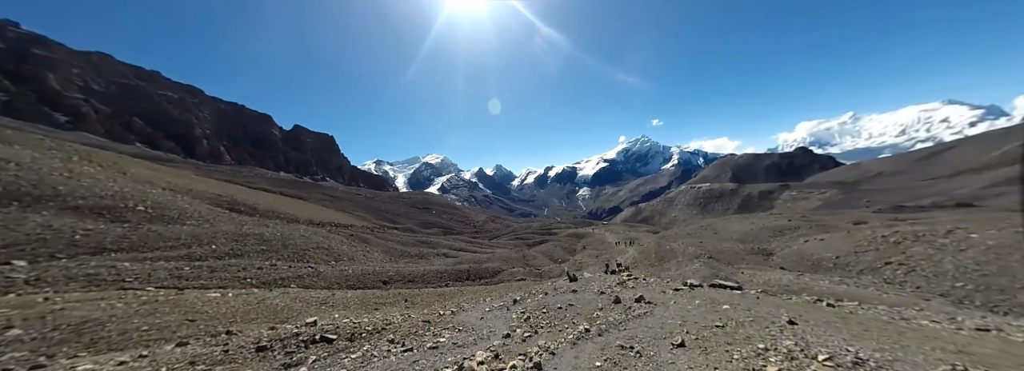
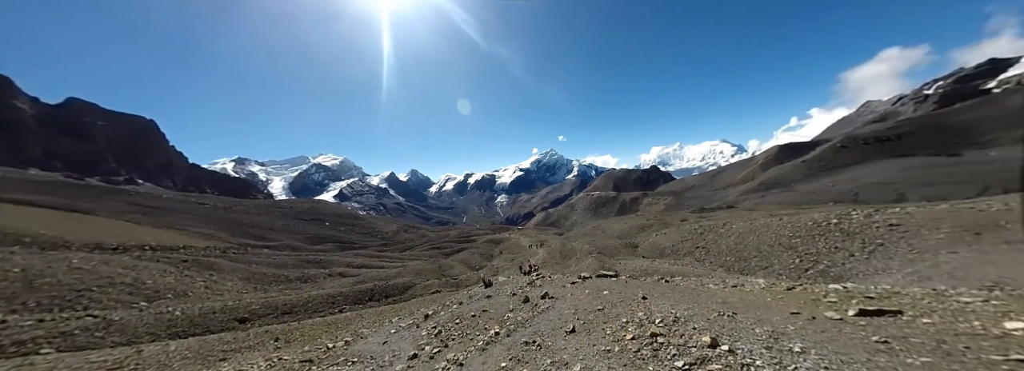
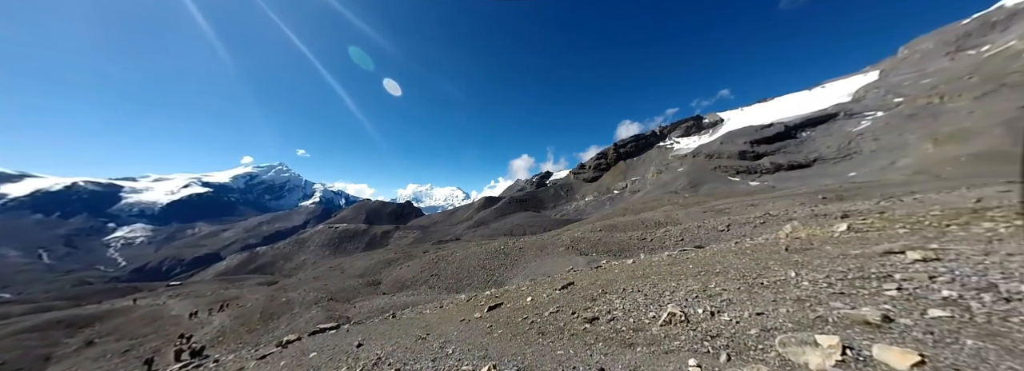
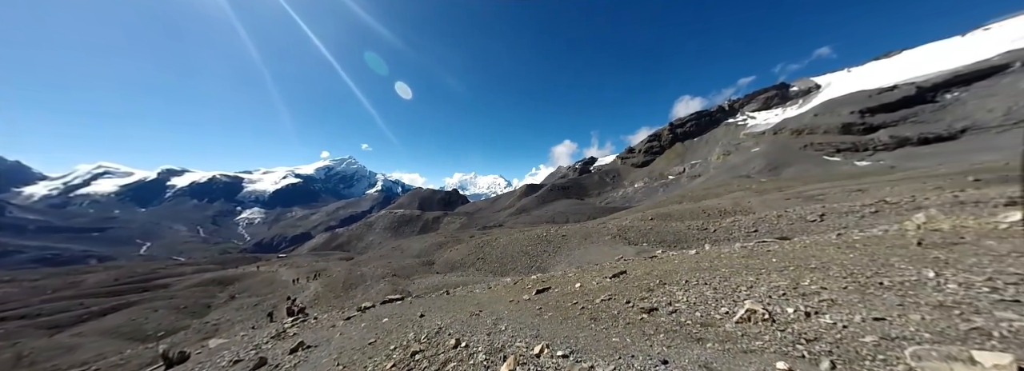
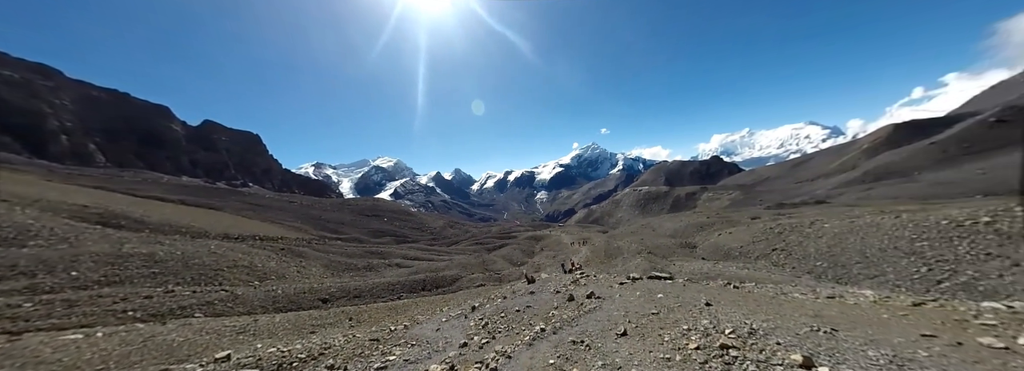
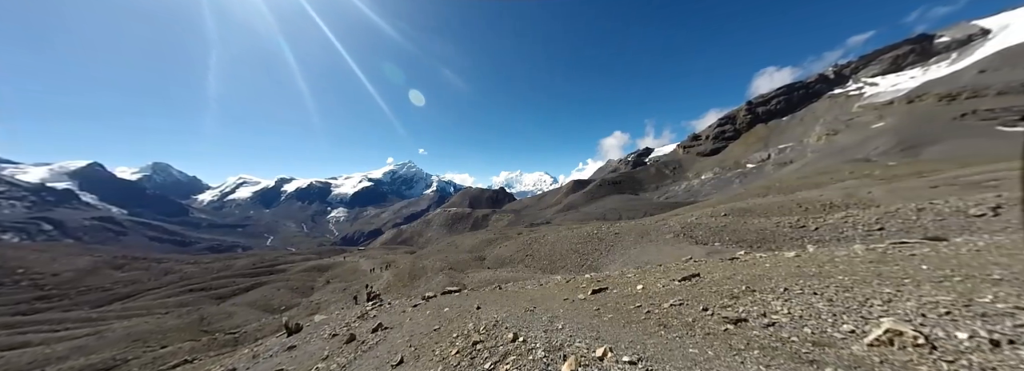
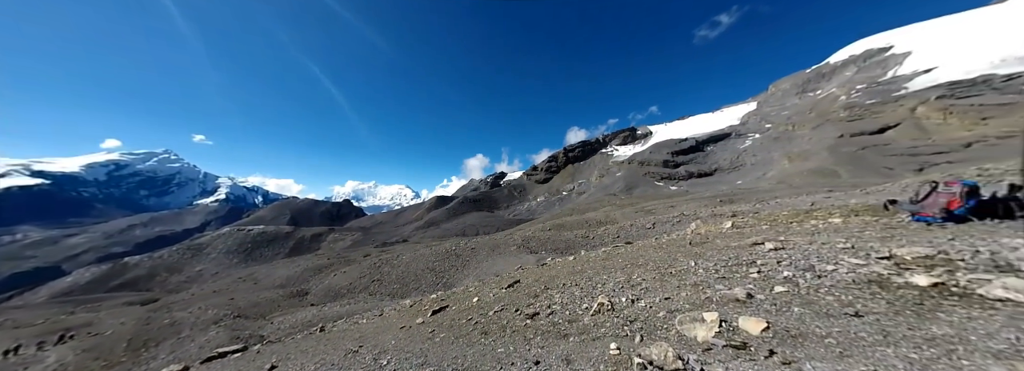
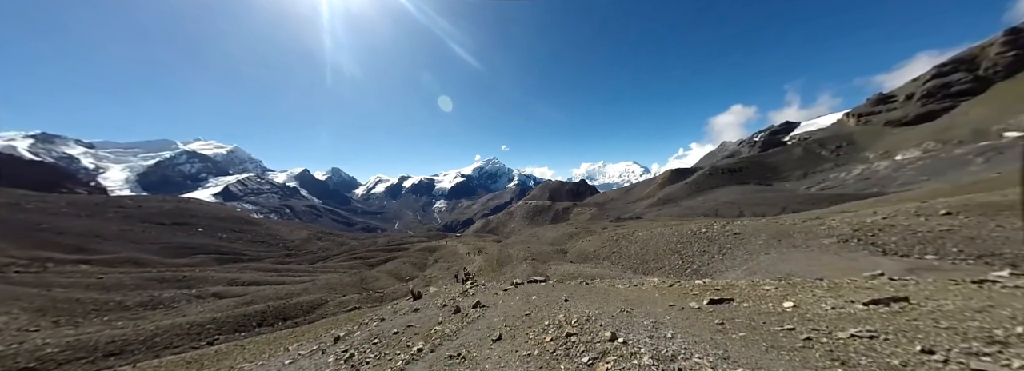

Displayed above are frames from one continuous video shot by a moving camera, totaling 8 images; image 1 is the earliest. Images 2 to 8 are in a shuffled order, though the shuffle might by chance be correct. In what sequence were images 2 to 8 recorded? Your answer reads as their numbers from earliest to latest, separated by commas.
5, 2, 8, 6, 4, 3, 7
